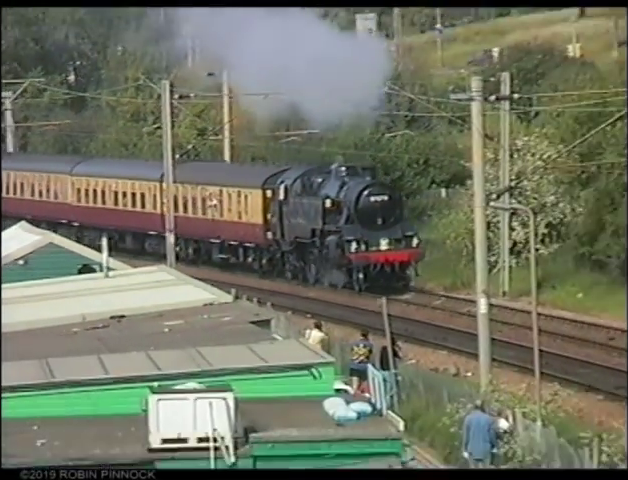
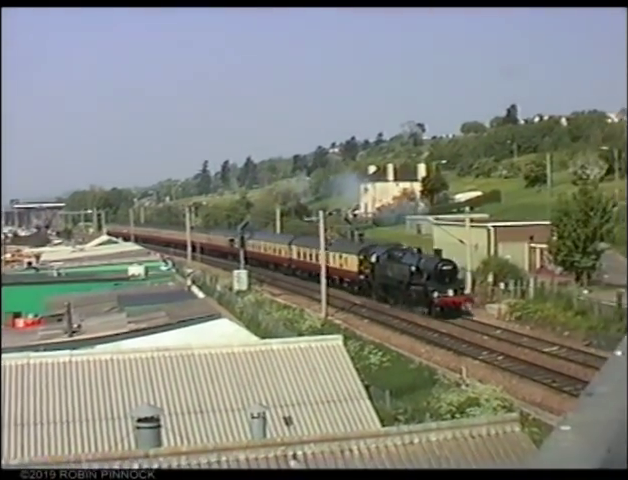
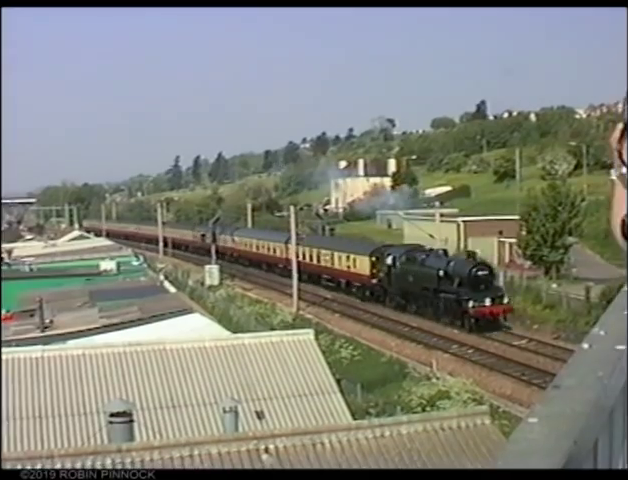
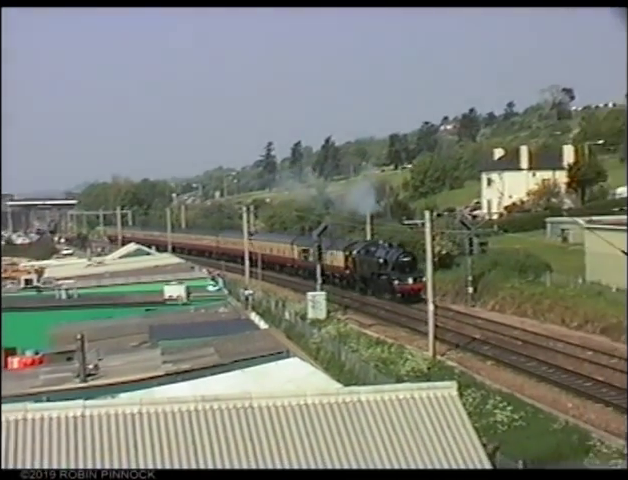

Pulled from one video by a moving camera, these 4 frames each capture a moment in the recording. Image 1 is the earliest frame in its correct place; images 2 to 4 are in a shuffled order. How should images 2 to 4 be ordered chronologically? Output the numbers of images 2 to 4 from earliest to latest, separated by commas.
4, 2, 3
